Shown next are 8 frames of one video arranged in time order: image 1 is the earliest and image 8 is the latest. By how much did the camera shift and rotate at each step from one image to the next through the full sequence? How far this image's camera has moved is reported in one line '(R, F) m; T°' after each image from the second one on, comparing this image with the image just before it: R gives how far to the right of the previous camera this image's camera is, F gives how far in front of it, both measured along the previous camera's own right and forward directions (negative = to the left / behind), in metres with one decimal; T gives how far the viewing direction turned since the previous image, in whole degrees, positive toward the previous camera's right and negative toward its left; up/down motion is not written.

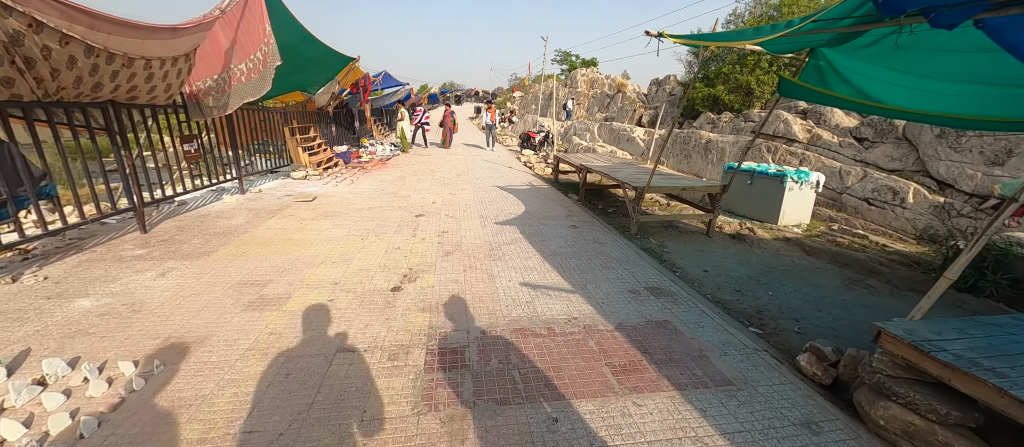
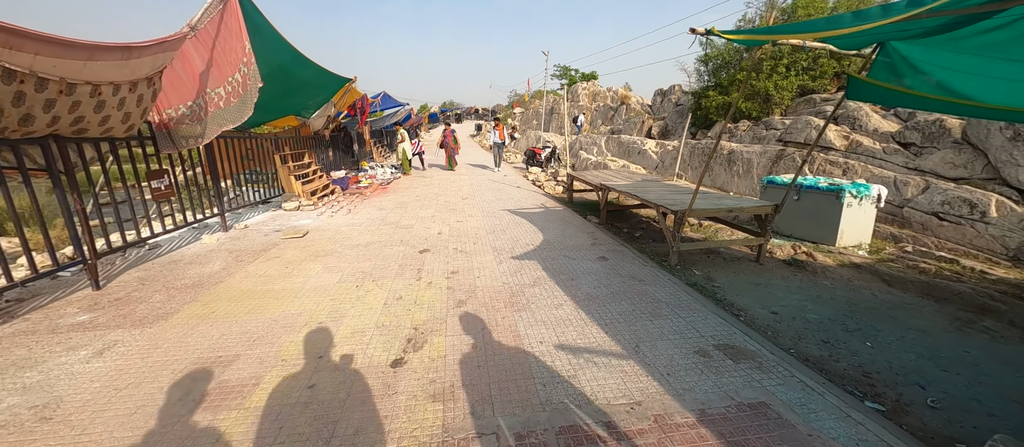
(-0.2, +0.7) m; -1°
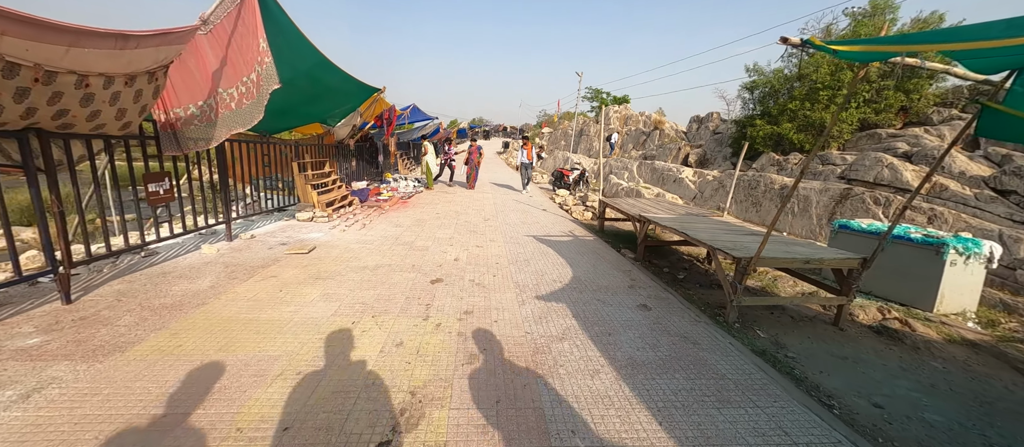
(-0.1, +0.6) m; -3°
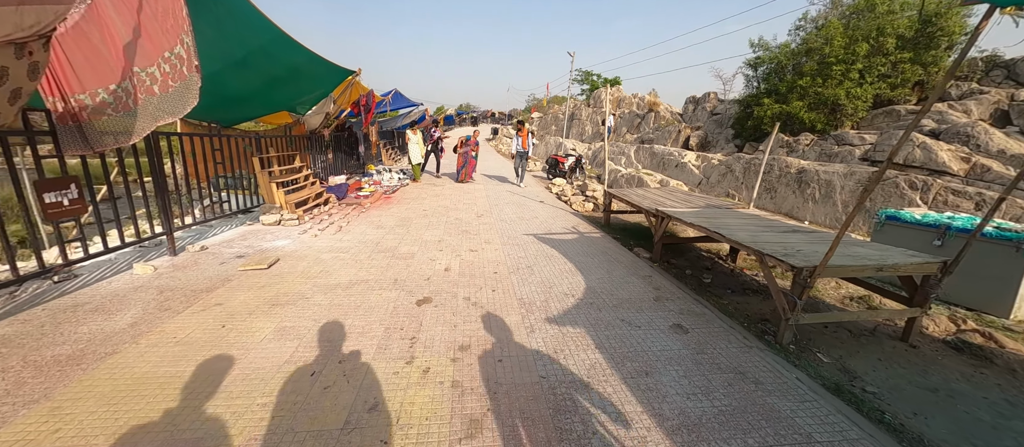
(-0.1, +0.7) m; +1°
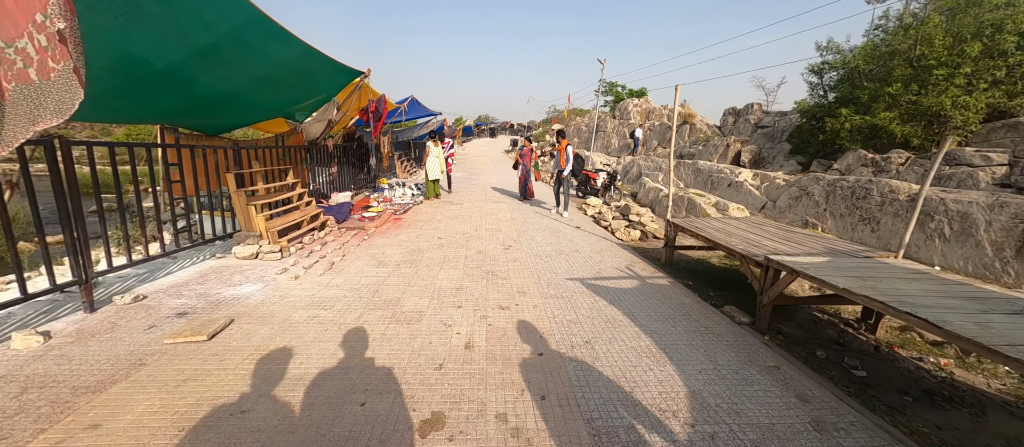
(-0.3, +1.3) m; -2°
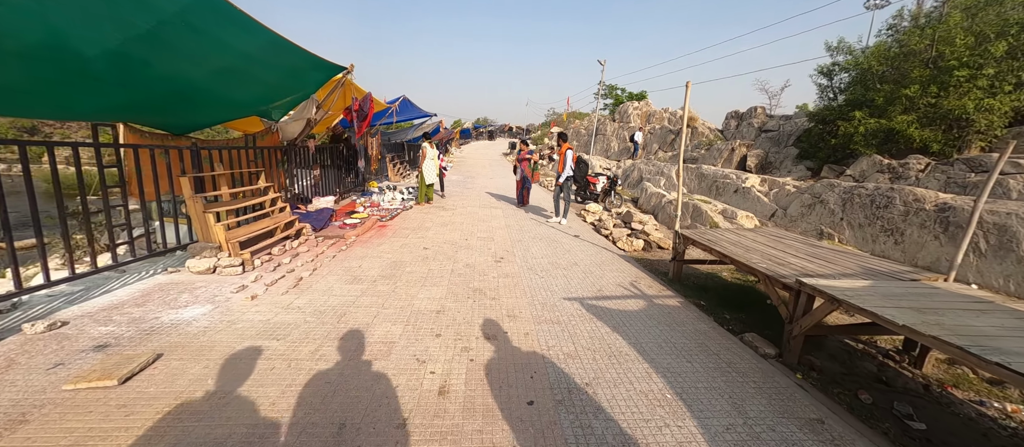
(+0.1, +0.5) m; 0°
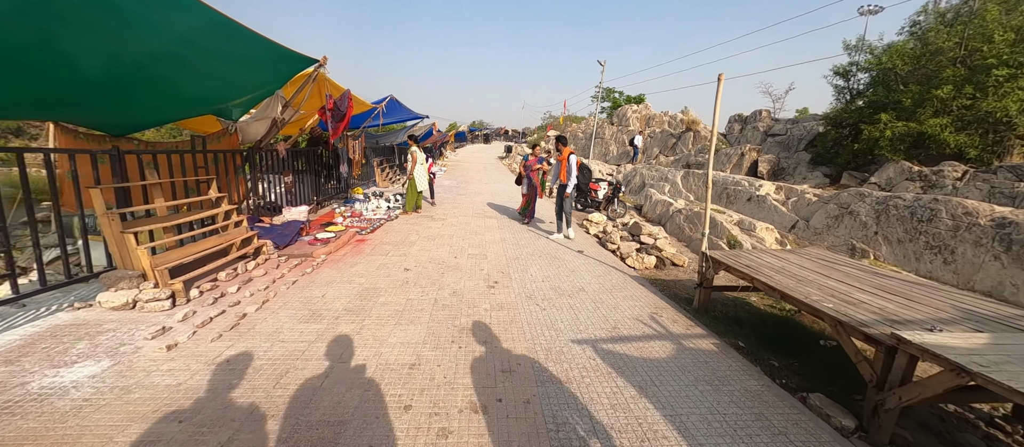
(0.0, +0.7) m; +1°
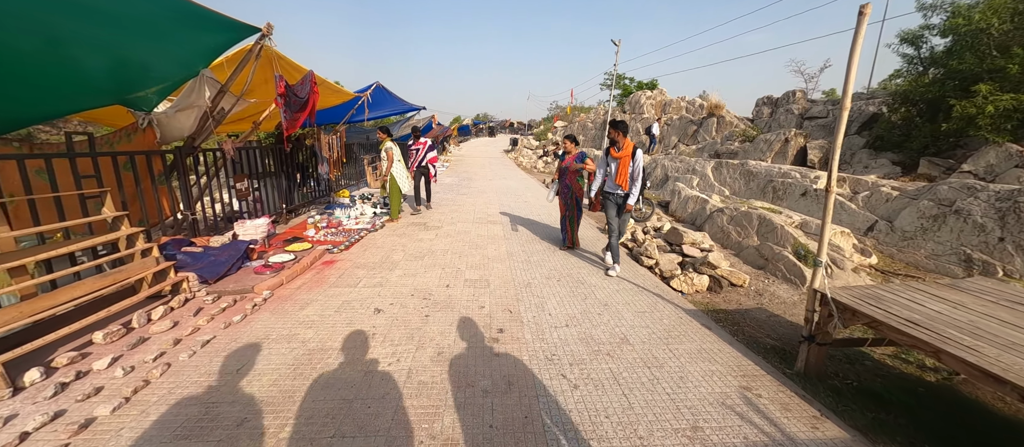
(0.0, +1.3) m; -1°
